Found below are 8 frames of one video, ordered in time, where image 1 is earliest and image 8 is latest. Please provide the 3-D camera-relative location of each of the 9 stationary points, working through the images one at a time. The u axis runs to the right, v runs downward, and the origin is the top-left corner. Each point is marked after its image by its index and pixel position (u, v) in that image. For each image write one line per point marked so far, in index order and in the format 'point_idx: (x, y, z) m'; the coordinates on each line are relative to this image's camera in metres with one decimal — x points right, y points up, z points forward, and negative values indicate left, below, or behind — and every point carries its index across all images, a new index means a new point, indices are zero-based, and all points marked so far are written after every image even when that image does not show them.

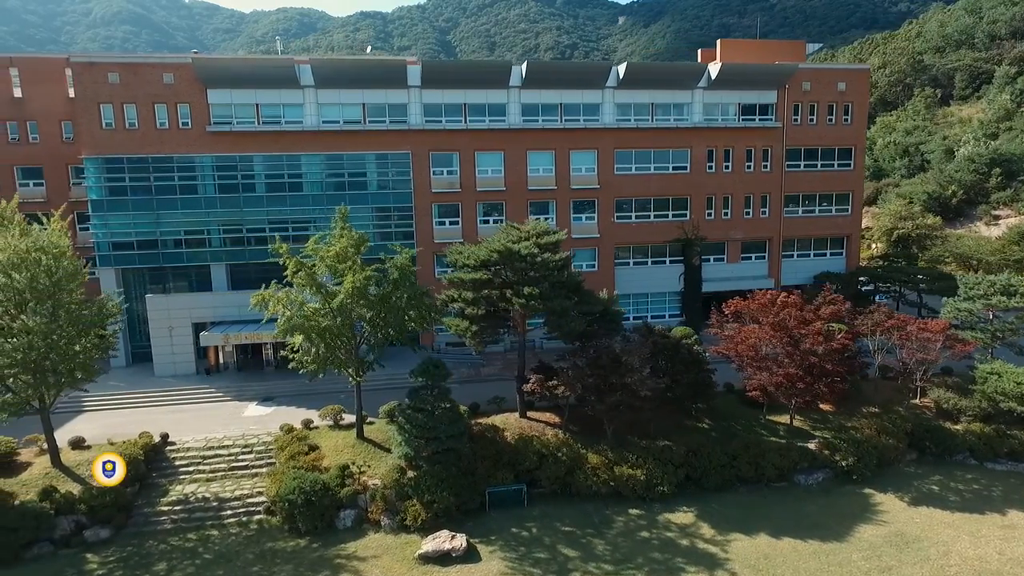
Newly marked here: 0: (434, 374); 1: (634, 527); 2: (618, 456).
0: (-1.6, -1.7, +17.0) m
1: (+2.3, -4.4, +15.7) m
2: (+2.2, -3.4, +17.4) m
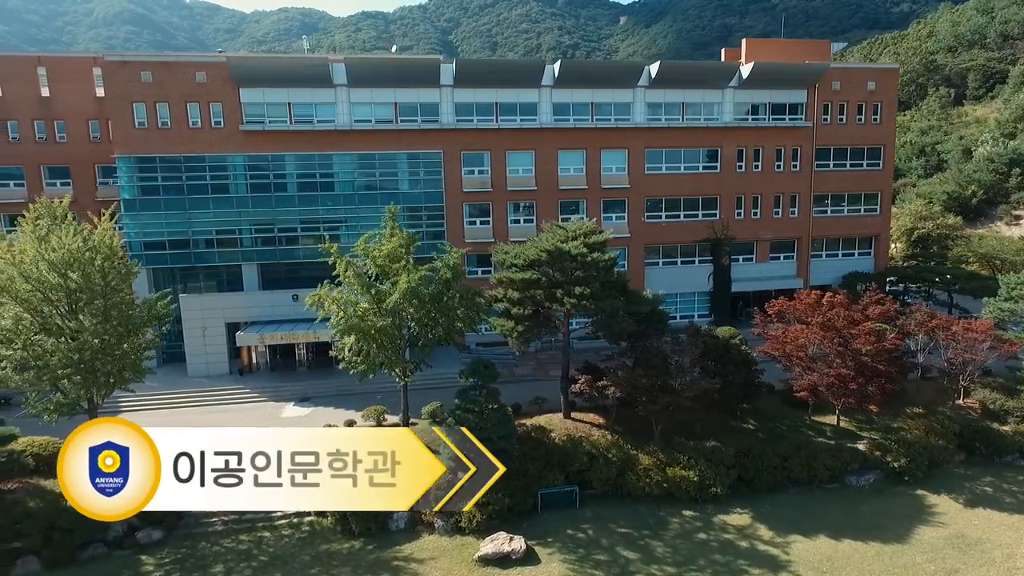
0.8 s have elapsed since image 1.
0: (-0.6, -1.7, +16.9) m
1: (+3.3, -4.4, +15.6) m
2: (+3.2, -3.4, +17.3) m
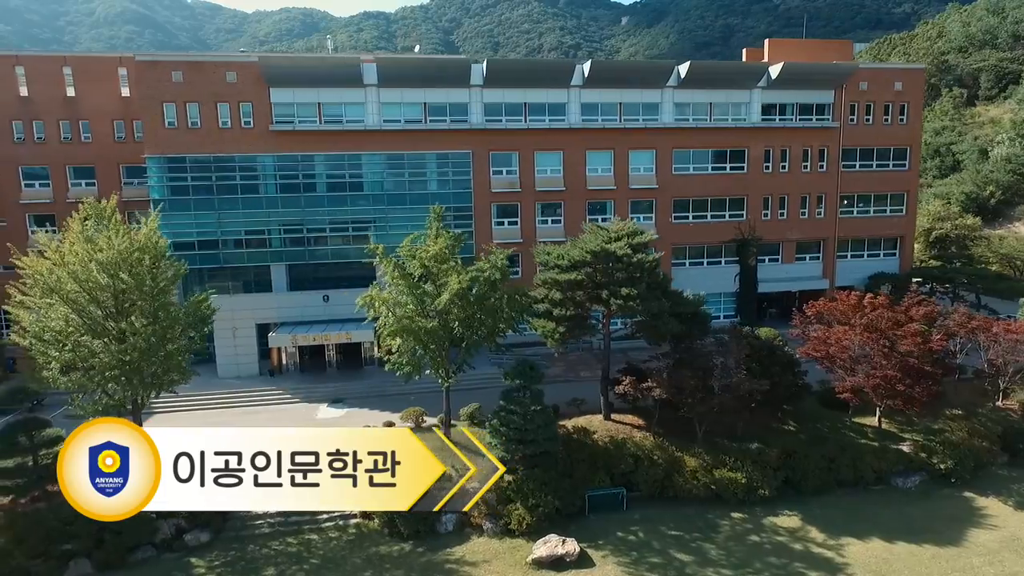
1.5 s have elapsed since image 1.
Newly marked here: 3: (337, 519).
0: (+0.3, -1.8, +16.9) m
1: (+4.2, -4.4, +15.5) m
2: (+4.1, -3.5, +17.2) m
3: (-3.4, -4.4, +16.4) m
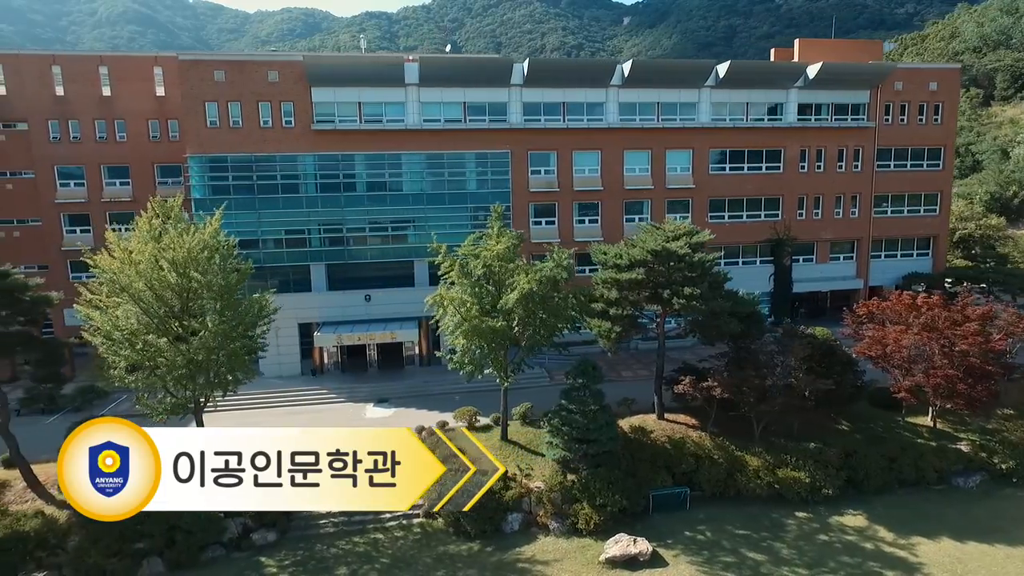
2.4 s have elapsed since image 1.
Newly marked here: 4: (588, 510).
0: (+1.6, -1.7, +16.9) m
1: (+5.4, -4.4, +15.5) m
2: (+5.3, -3.4, +17.2) m
3: (-2.1, -4.4, +16.4) m
4: (+1.4, -4.1, +15.7) m
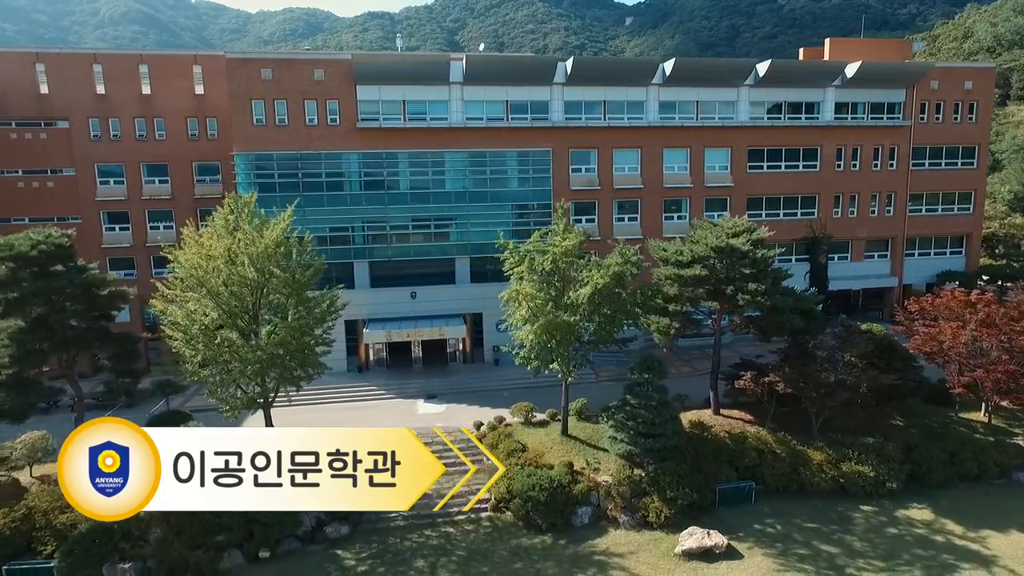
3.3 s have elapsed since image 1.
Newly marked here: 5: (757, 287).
0: (+2.9, -1.7, +17.0) m
1: (+6.7, -4.3, +15.7) m
2: (+6.6, -3.4, +17.3) m
3: (-0.8, -4.3, +16.6) m
4: (+2.7, -4.0, +15.9) m
5: (+4.9, 0.0, +17.2) m
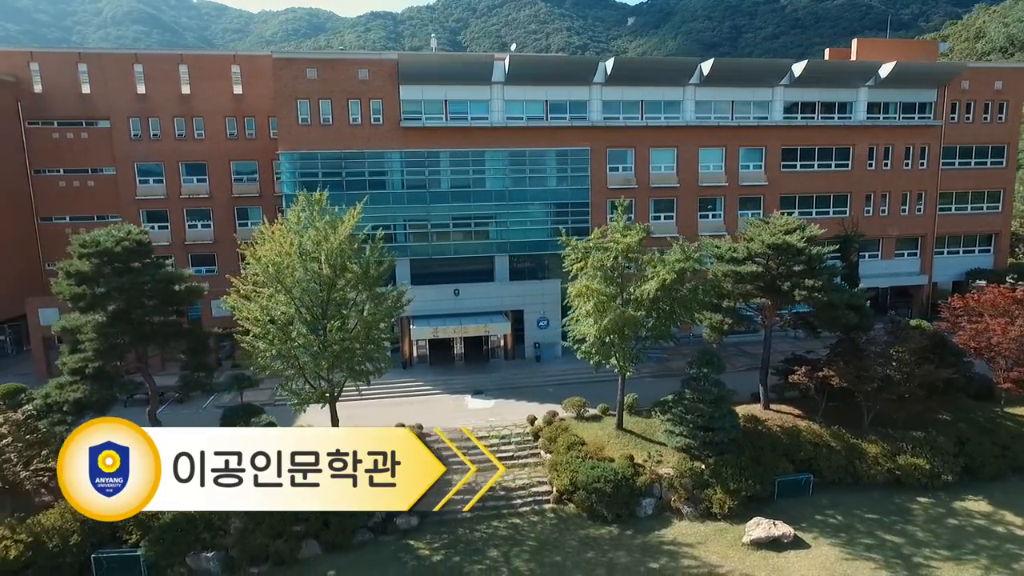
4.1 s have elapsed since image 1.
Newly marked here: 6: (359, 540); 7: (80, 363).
0: (+4.1, -1.6, +17.3) m
1: (+7.9, -4.2, +16.0) m
2: (+7.9, -3.3, +17.7) m
3: (+0.4, -4.2, +16.9) m
4: (+3.9, -3.9, +16.2) m
5: (+6.1, +0.1, +17.5) m
6: (-2.7, -4.5, +15.4) m
7: (-7.4, -1.3, +14.7) m
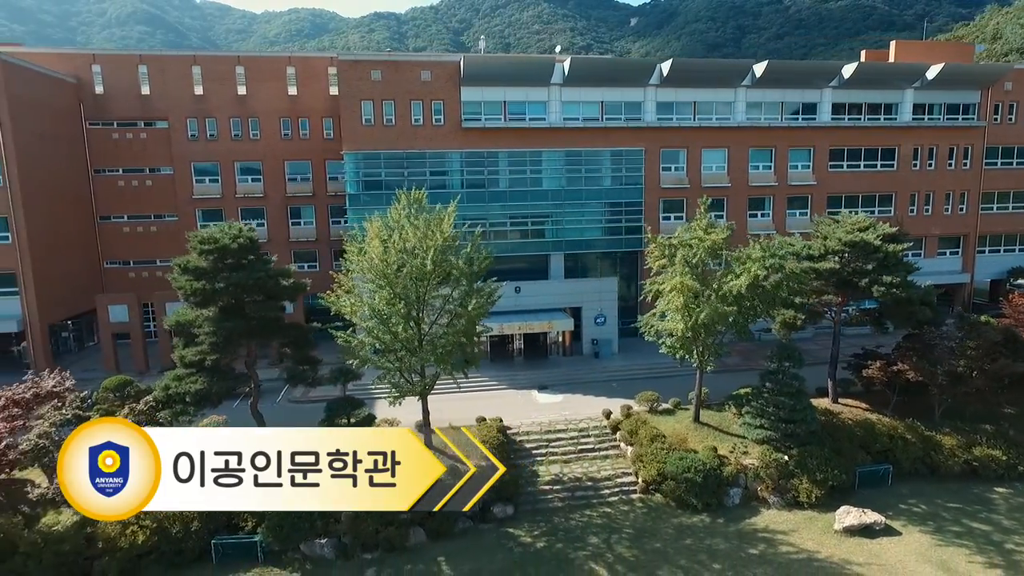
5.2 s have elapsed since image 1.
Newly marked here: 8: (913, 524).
0: (+5.9, -1.5, +17.8) m
1: (+9.7, -4.2, +16.5) m
2: (+9.7, -3.2, +18.1) m
3: (+2.2, -4.2, +17.4) m
4: (+5.7, -3.8, +16.7) m
5: (+7.9, +0.2, +18.0) m
6: (-1.0, -4.4, +15.8) m
7: (-5.6, -1.2, +15.2) m
8: (+7.3, -4.3, +15.6) m
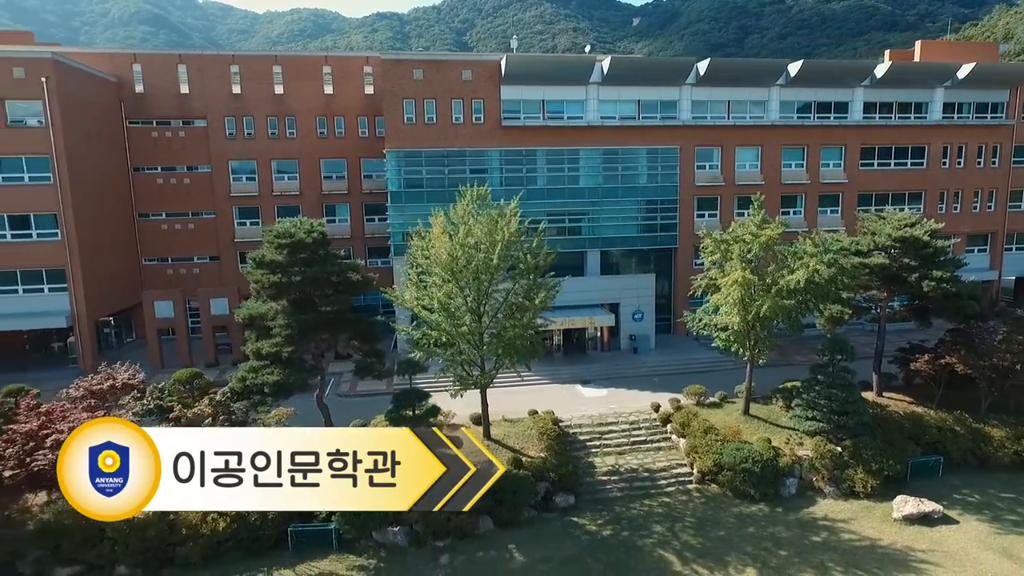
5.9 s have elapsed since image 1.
0: (+7.1, -1.4, +18.2) m
1: (+11.0, -4.0, +16.8) m
2: (+10.9, -3.1, +18.5) m
3: (+3.4, -4.1, +17.7) m
4: (+7.0, -3.7, +17.0) m
5: (+9.1, +0.3, +18.4) m
6: (+0.3, -4.3, +16.2) m
7: (-4.4, -1.1, +15.5) m
8: (+8.5, -4.2, +16.0) m
